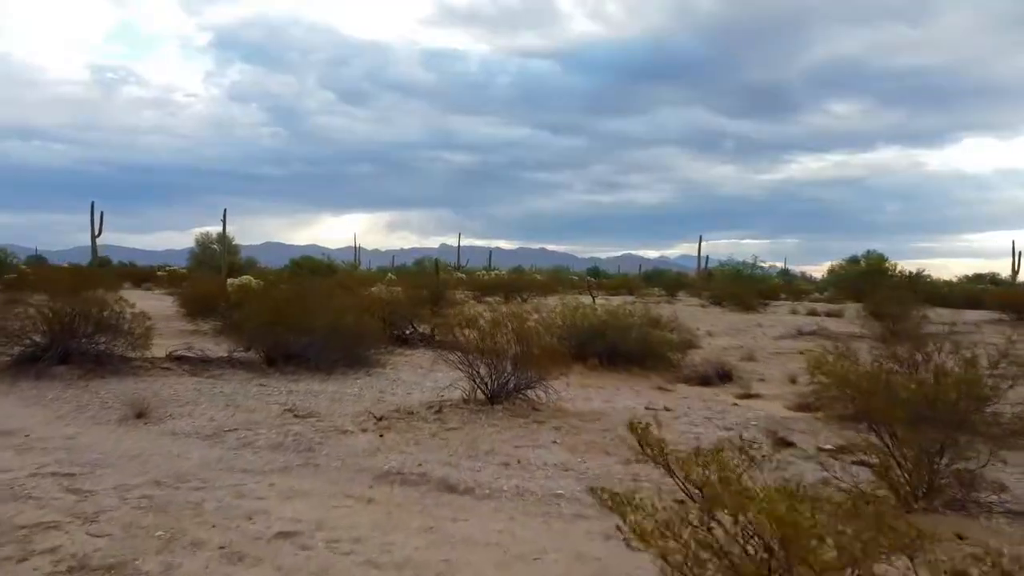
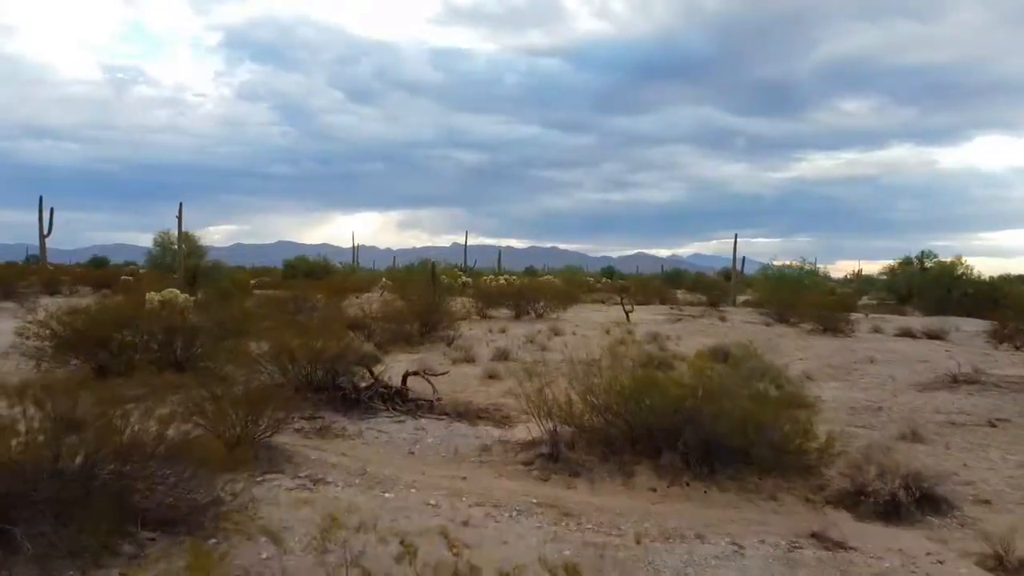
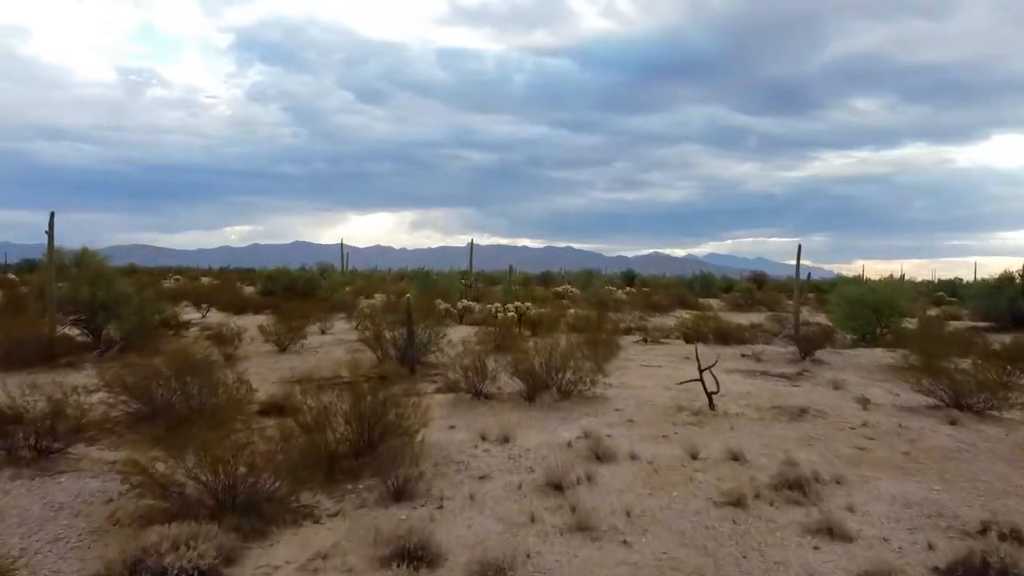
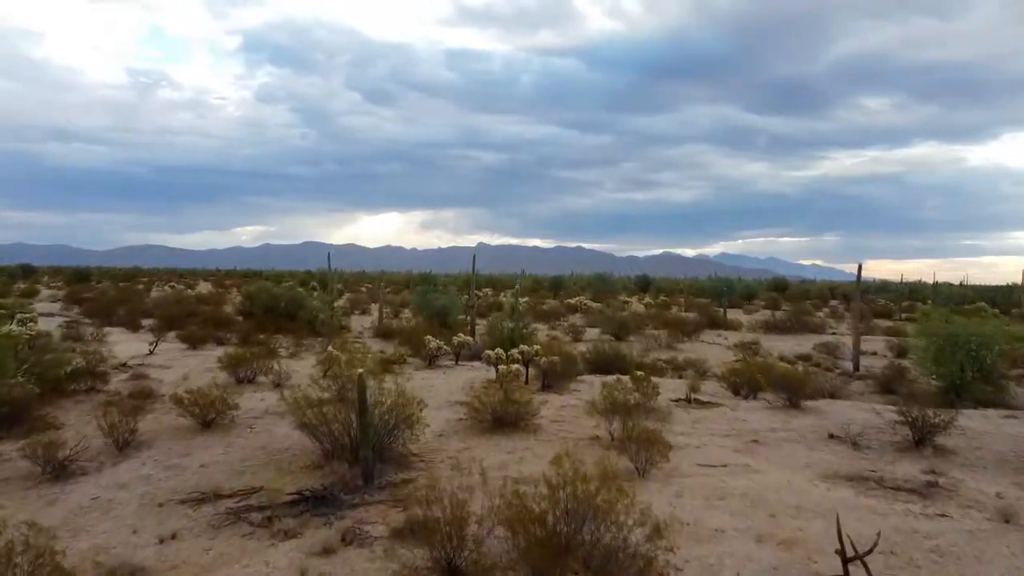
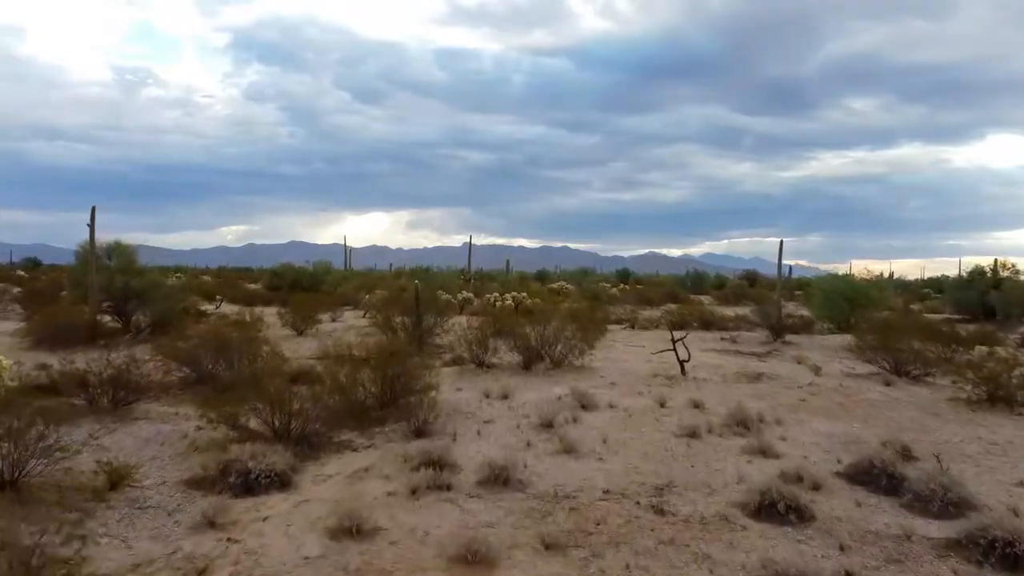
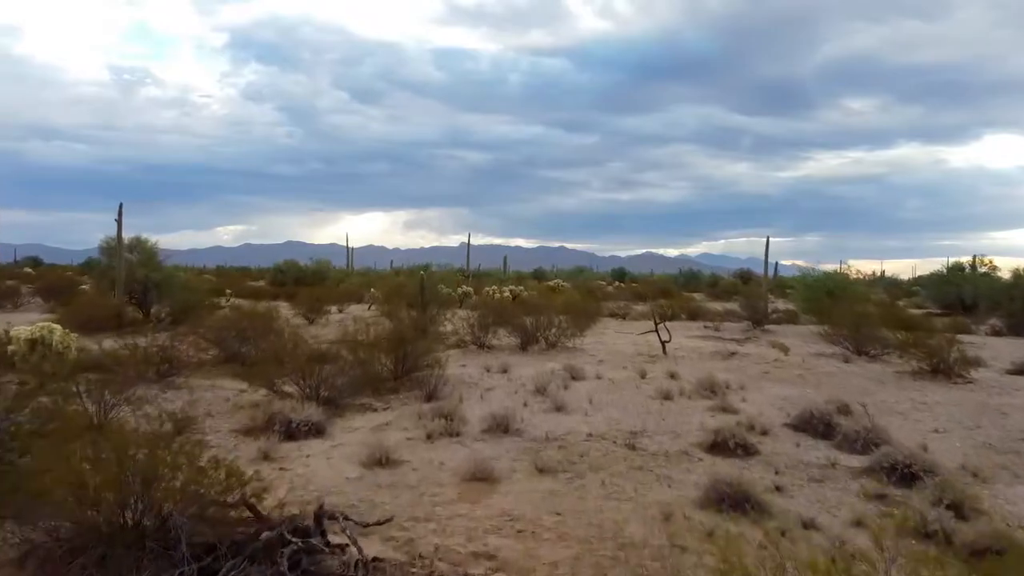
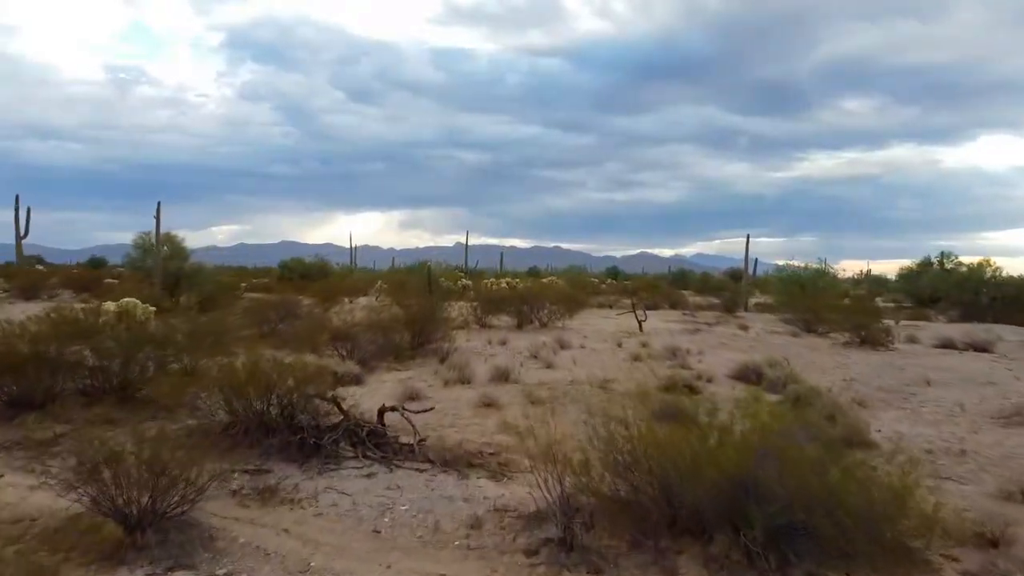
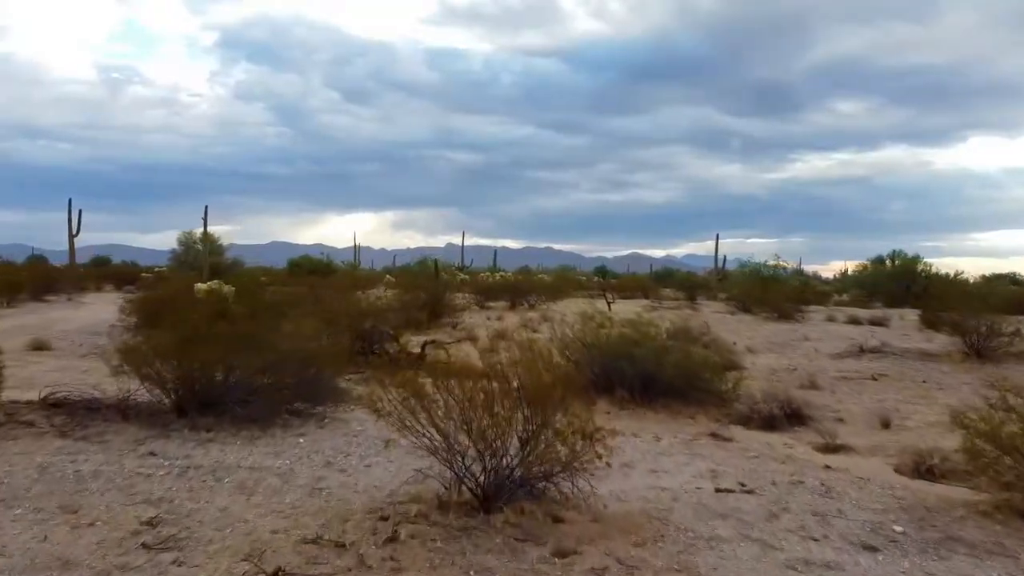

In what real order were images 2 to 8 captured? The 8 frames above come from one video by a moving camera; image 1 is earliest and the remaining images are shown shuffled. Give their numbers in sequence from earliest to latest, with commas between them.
8, 2, 7, 6, 5, 3, 4
